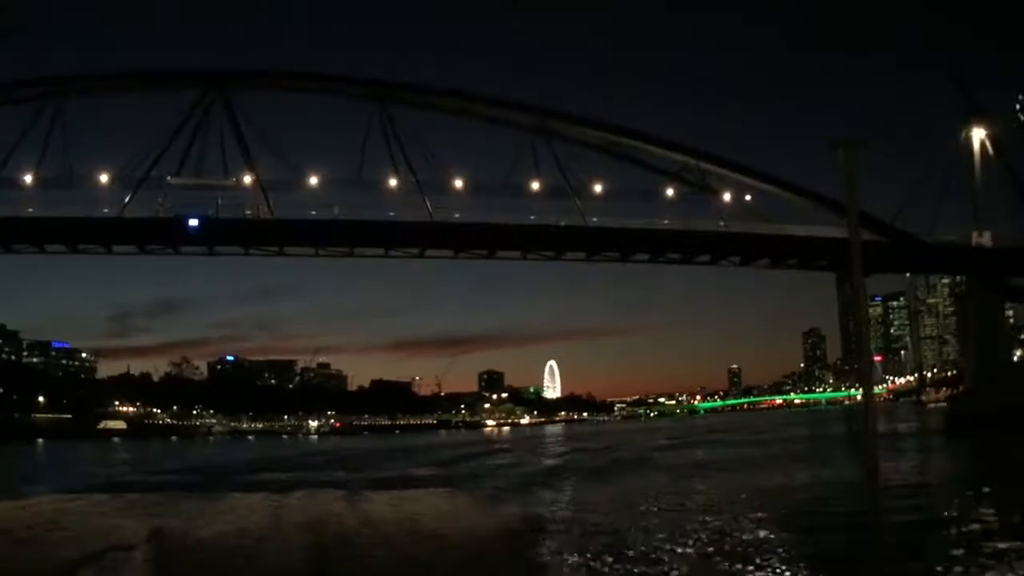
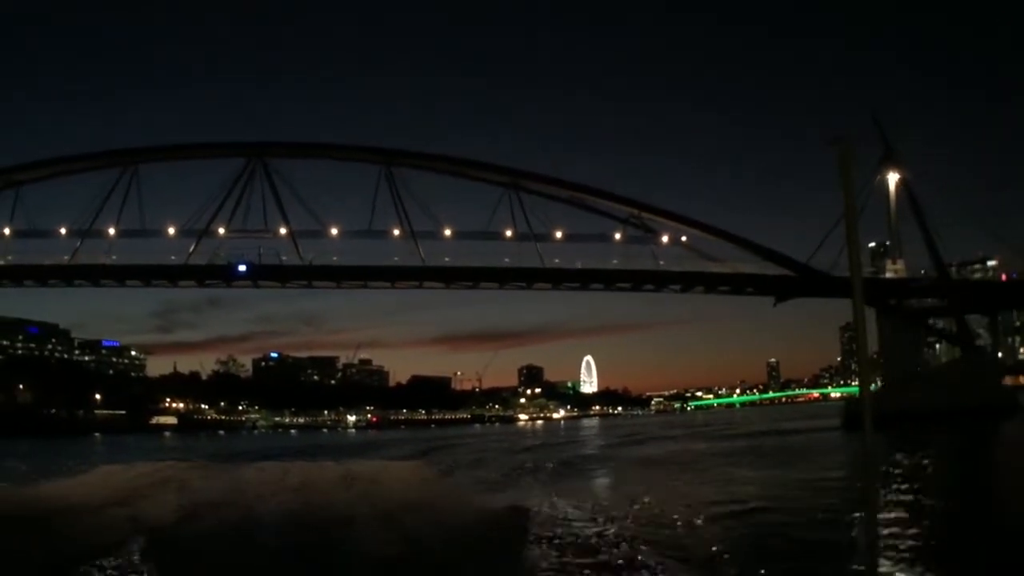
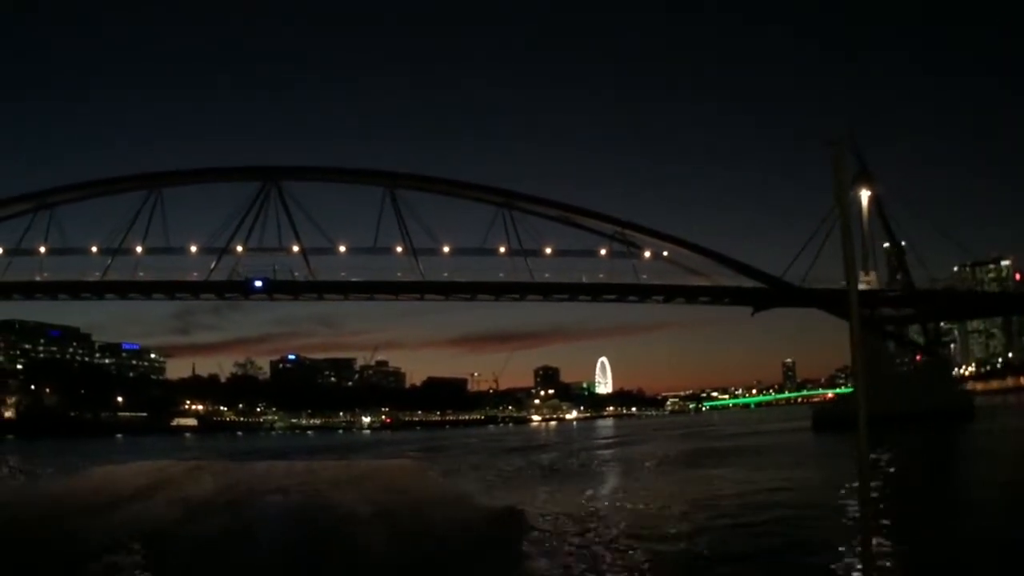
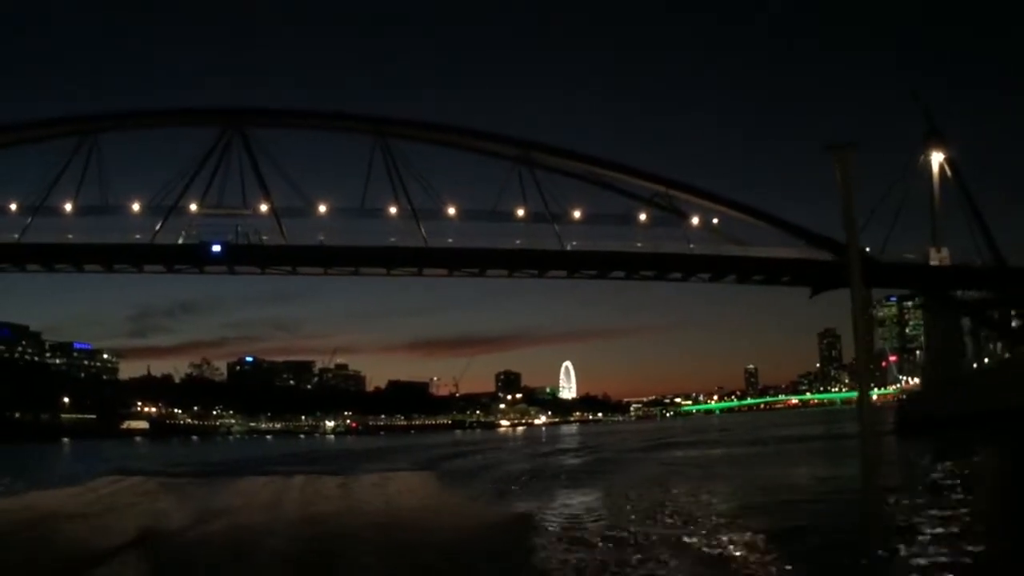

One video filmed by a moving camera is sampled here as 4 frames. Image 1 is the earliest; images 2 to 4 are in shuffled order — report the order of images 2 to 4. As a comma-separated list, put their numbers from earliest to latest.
4, 2, 3
